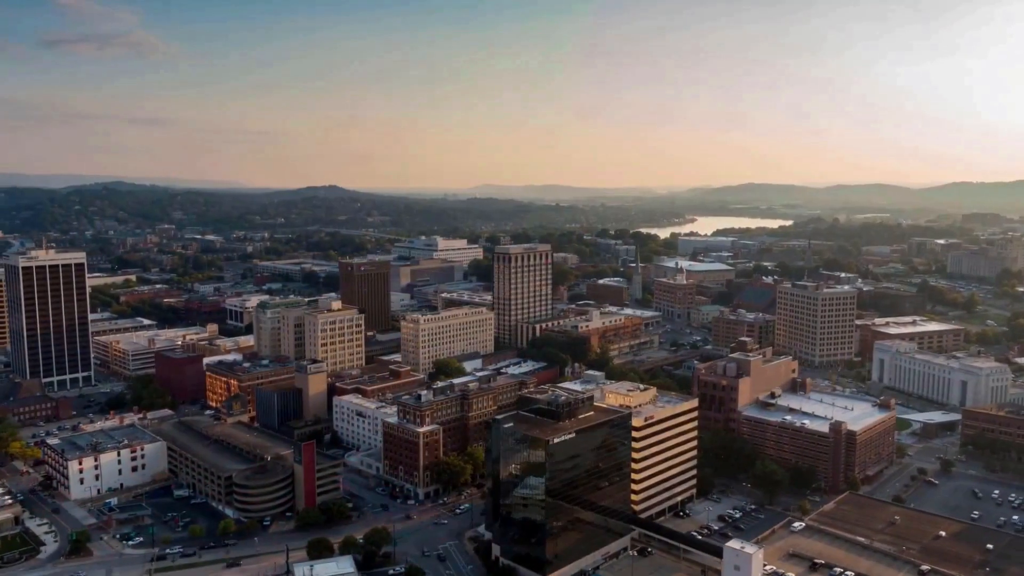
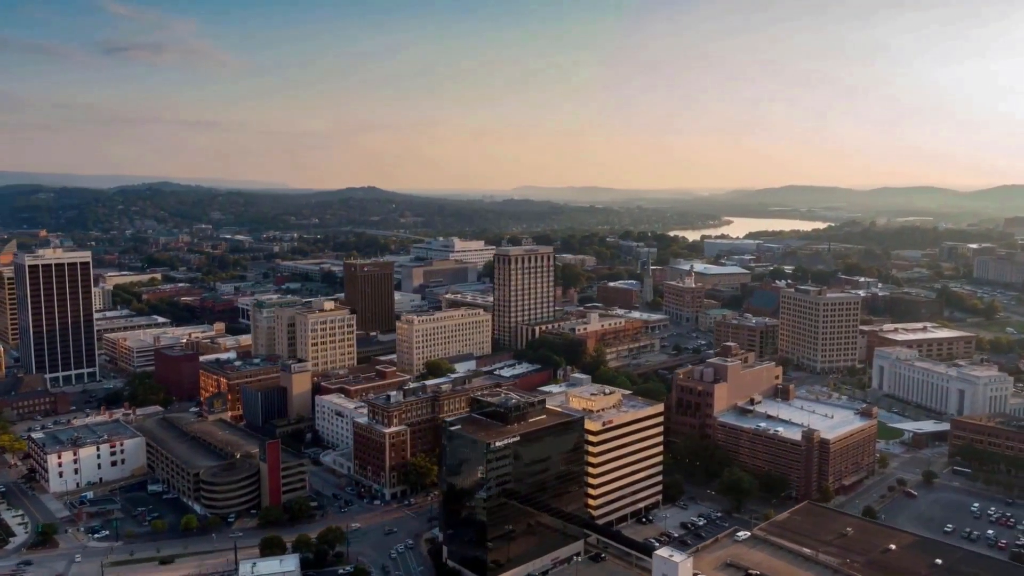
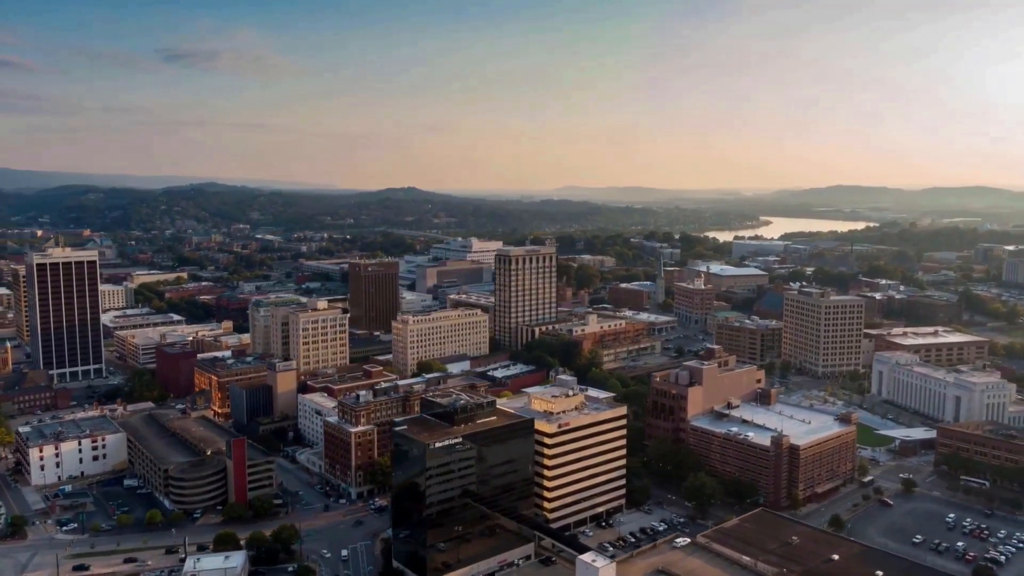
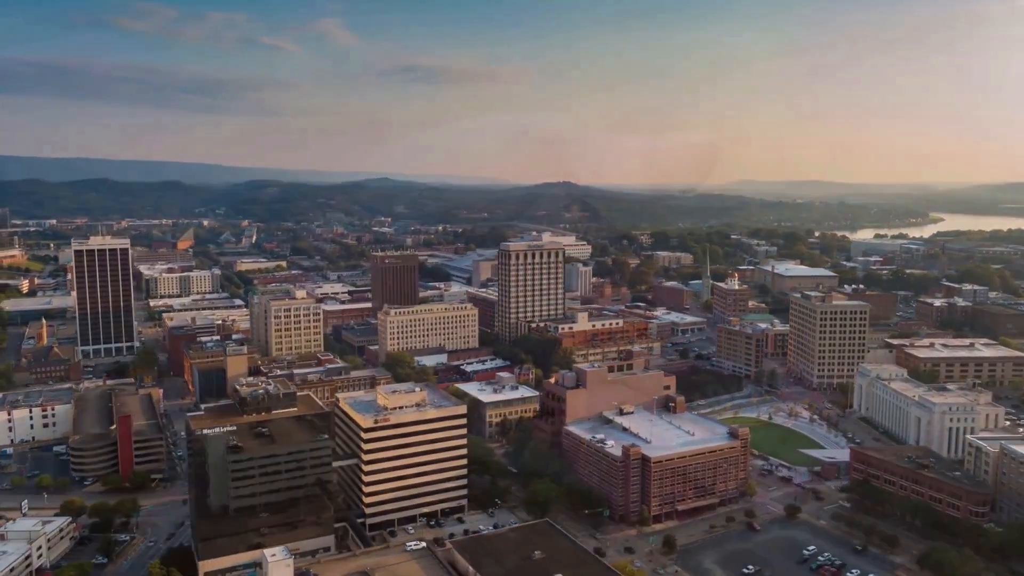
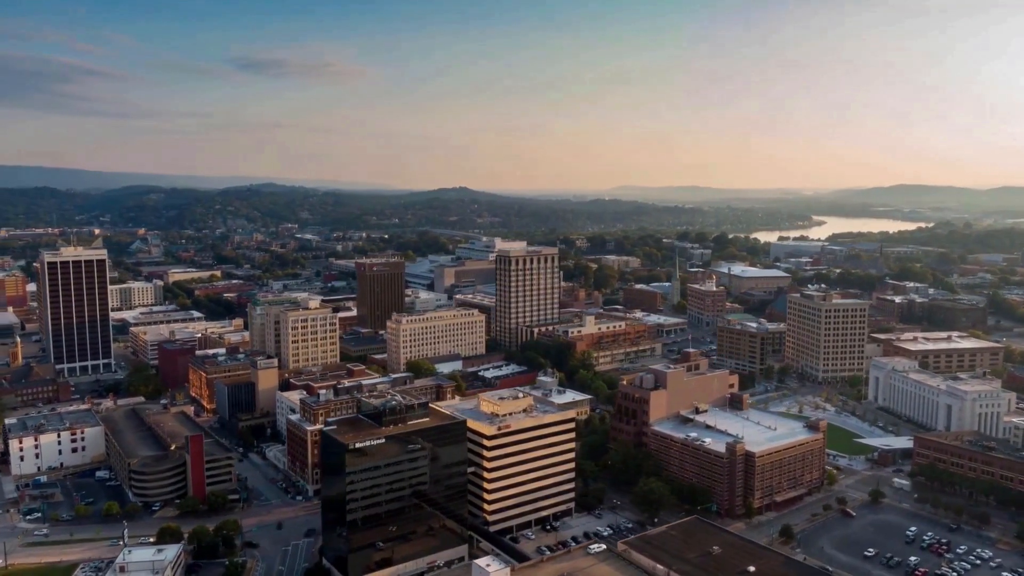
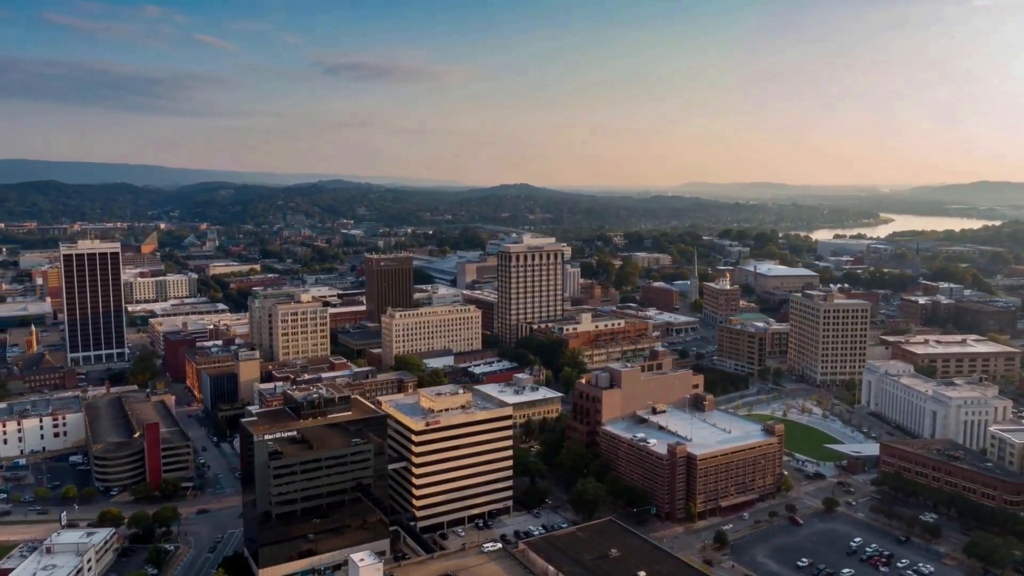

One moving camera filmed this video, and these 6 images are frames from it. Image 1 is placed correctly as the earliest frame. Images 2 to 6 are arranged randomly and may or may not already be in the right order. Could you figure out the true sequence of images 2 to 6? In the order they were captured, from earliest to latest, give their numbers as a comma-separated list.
2, 3, 5, 6, 4
